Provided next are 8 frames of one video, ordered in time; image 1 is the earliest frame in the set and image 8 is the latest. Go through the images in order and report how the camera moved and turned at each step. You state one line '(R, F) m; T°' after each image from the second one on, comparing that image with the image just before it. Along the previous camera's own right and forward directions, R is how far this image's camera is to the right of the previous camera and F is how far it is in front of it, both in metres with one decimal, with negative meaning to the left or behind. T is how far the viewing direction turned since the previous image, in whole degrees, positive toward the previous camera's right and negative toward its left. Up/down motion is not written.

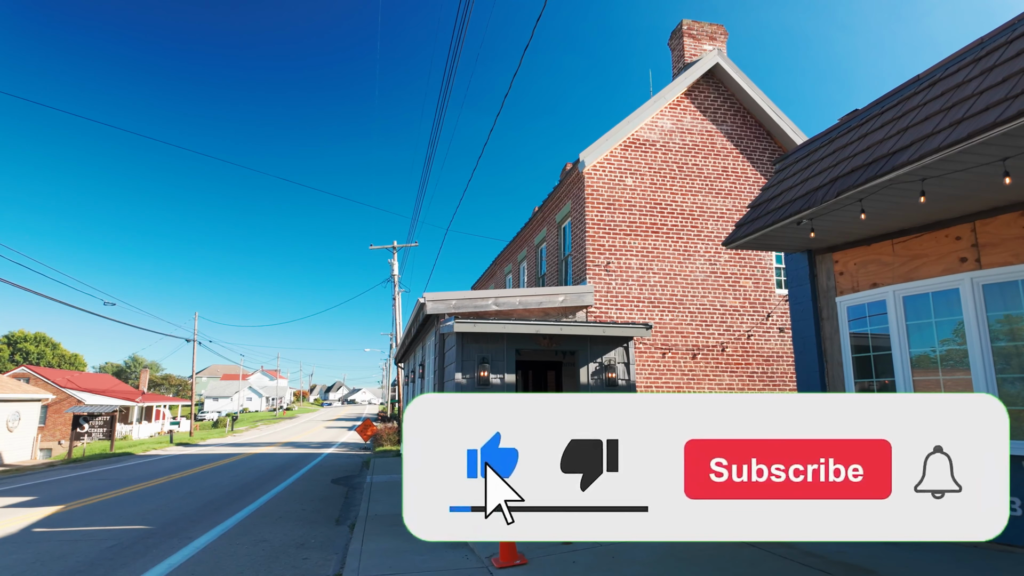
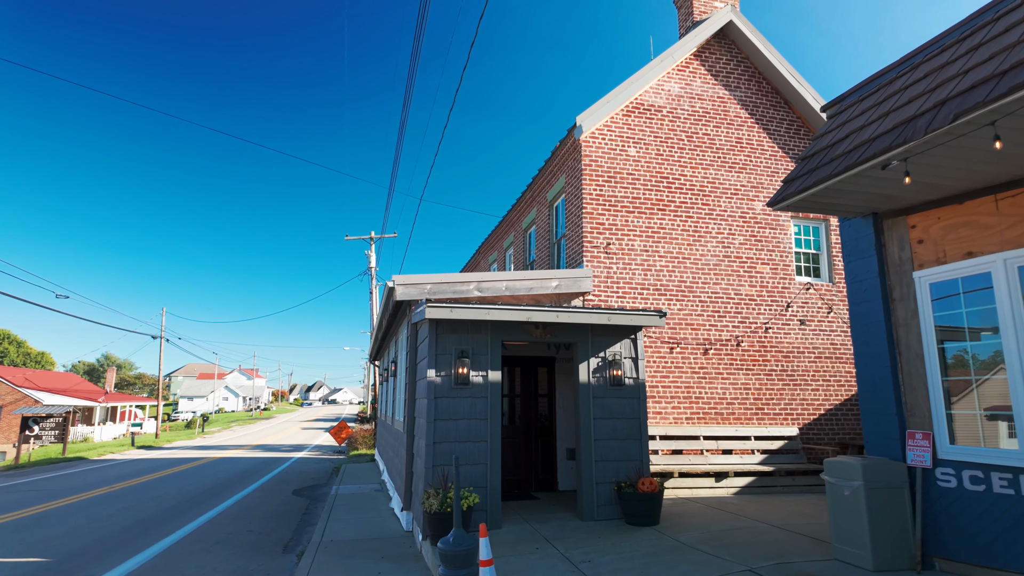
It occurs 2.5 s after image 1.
(0.0, +1.6) m; +2°
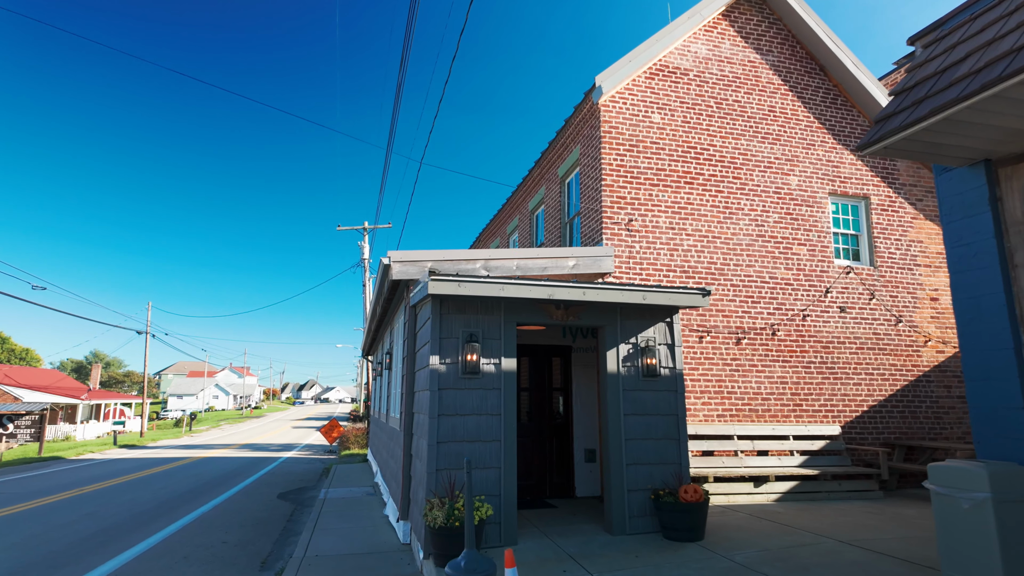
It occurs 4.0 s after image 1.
(-0.3, +1.1) m; +1°
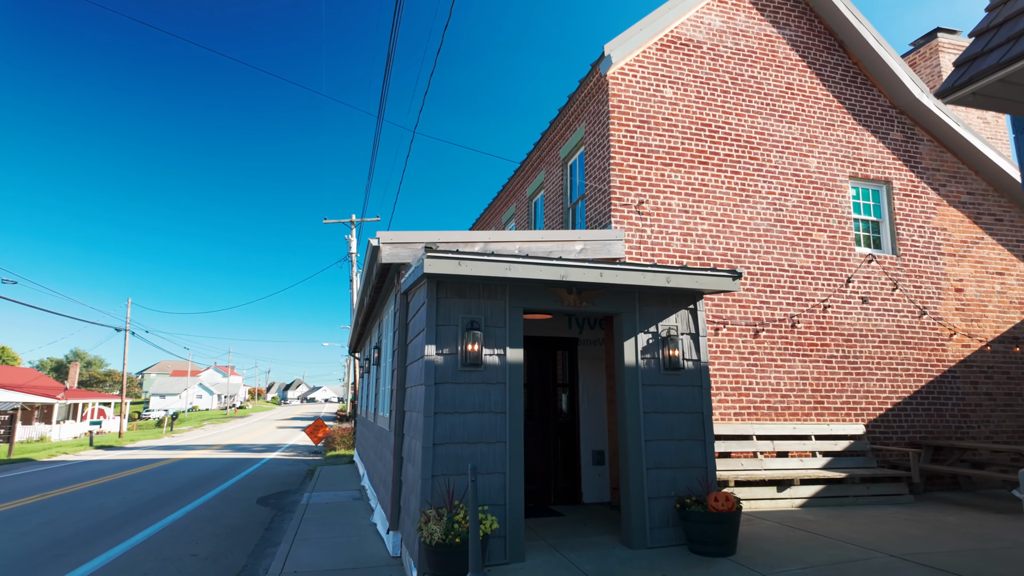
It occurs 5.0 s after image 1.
(-0.2, +0.8) m; +1°
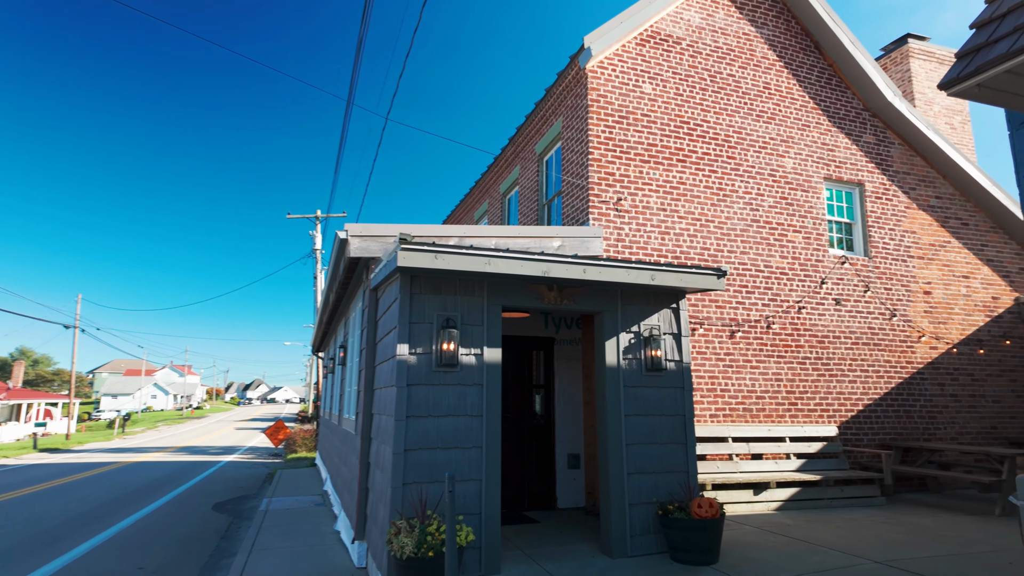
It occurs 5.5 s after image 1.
(-0.1, +0.3) m; +3°
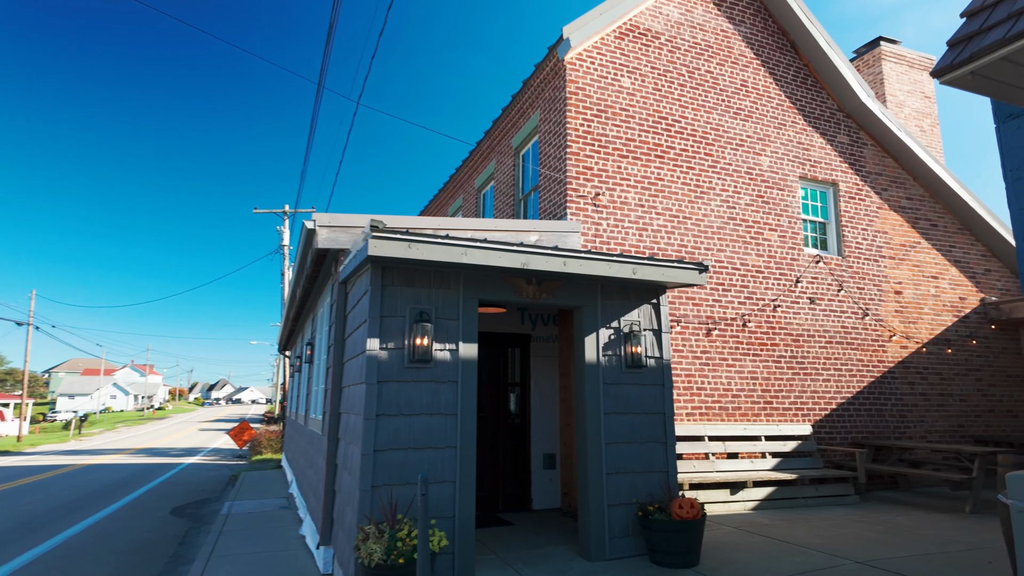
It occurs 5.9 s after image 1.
(0.0, +0.2) m; +3°
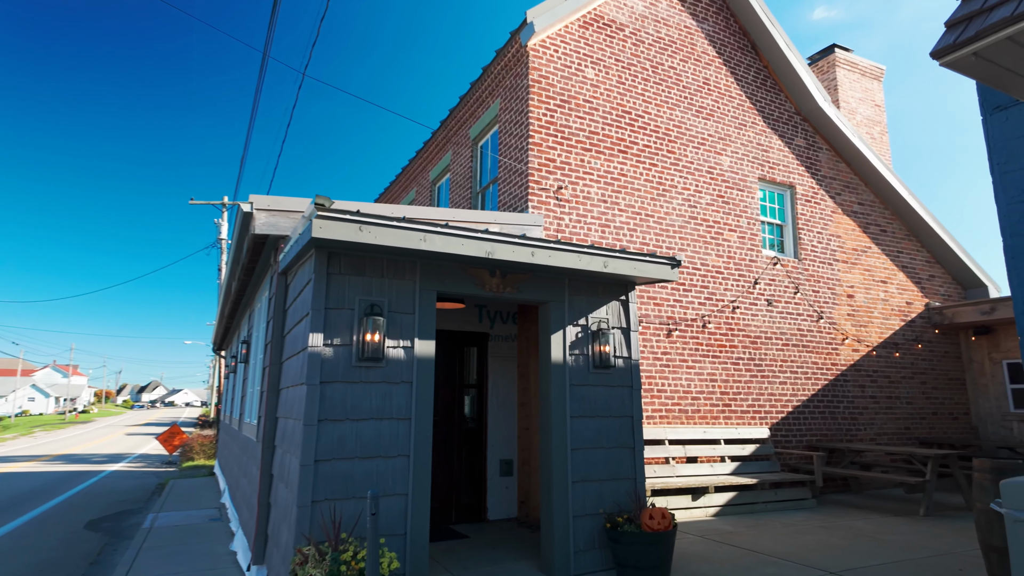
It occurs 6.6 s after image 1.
(-0.1, +0.4) m; +5°
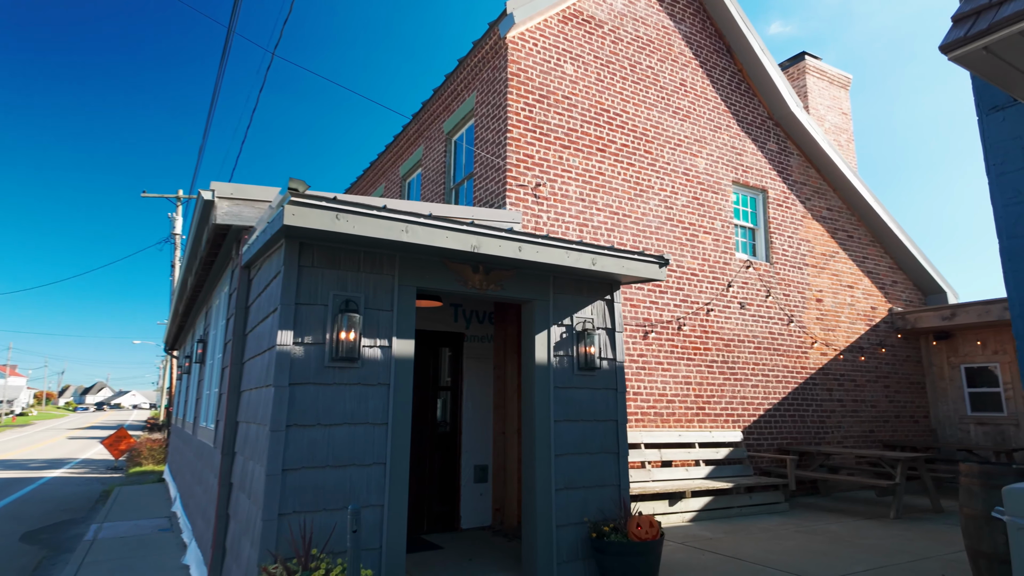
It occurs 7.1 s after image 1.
(-0.2, +0.2) m; +4°
